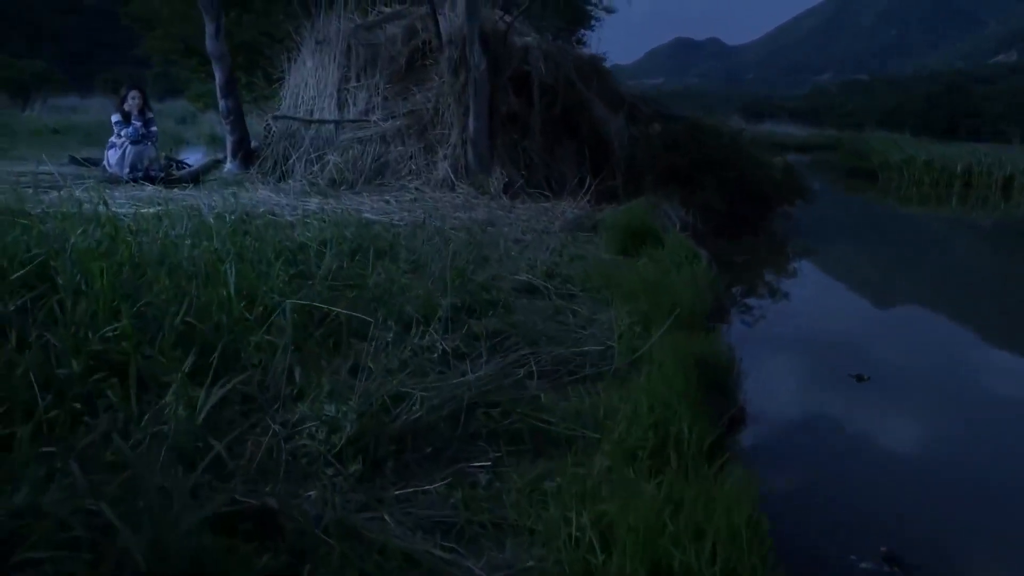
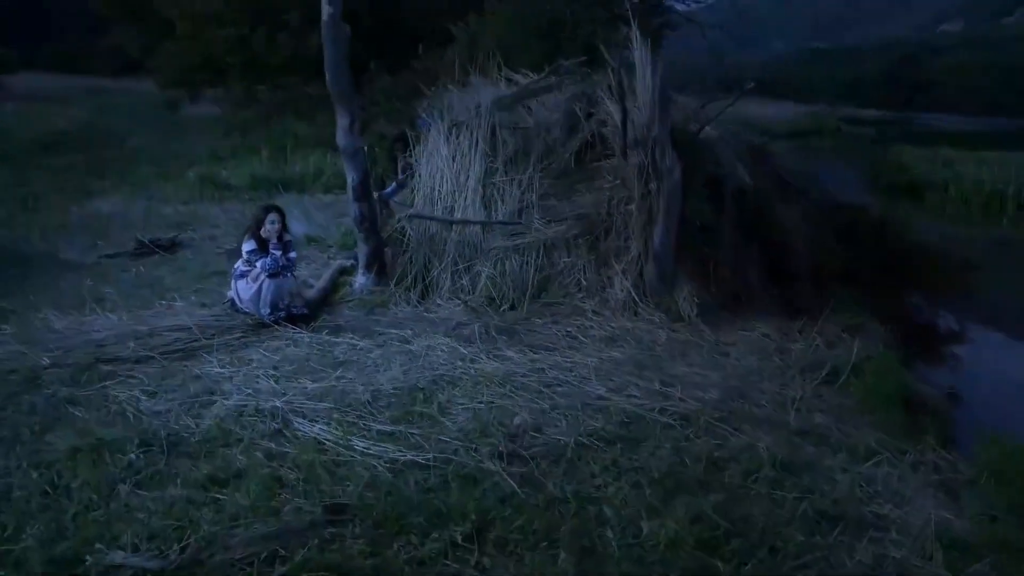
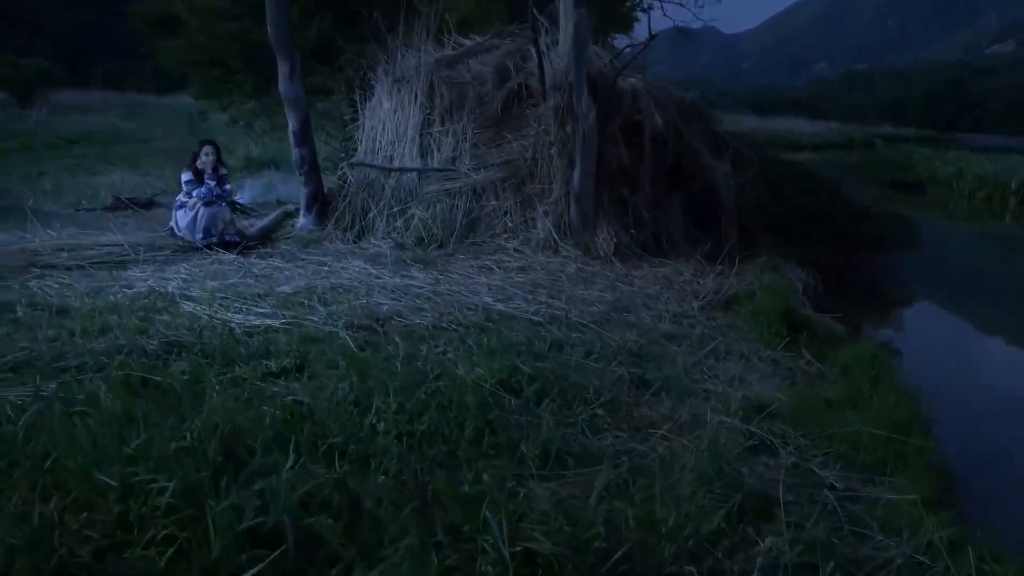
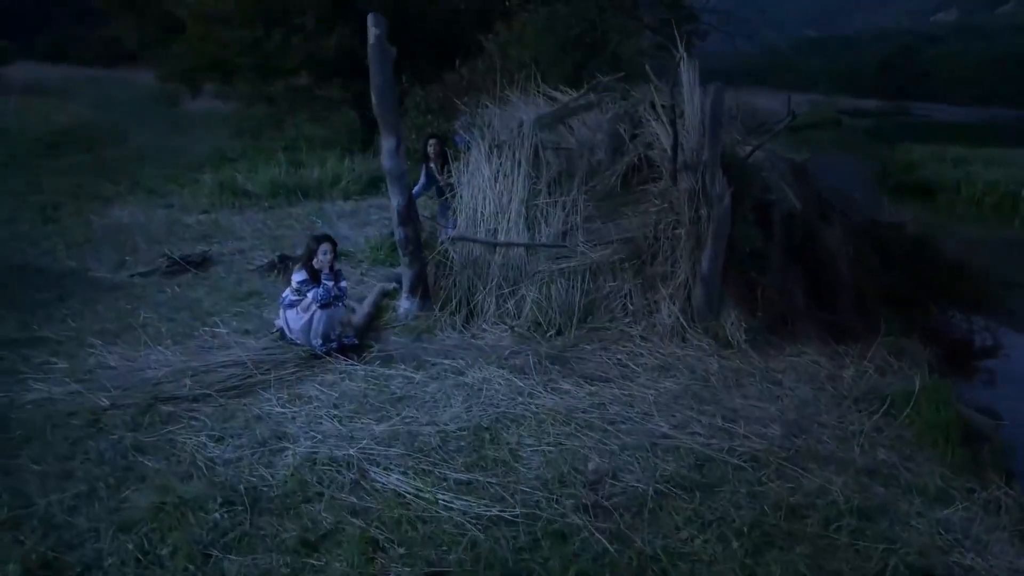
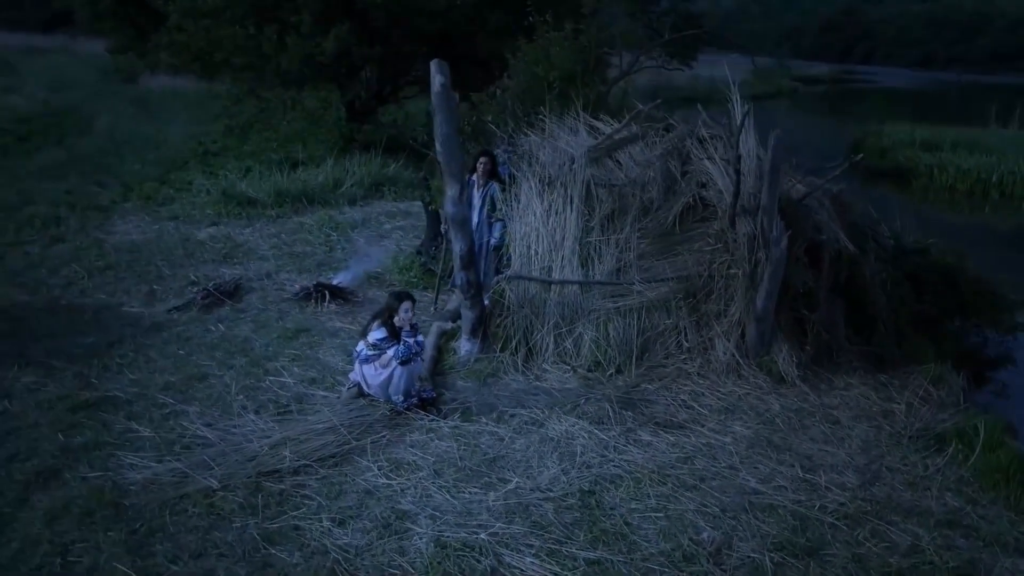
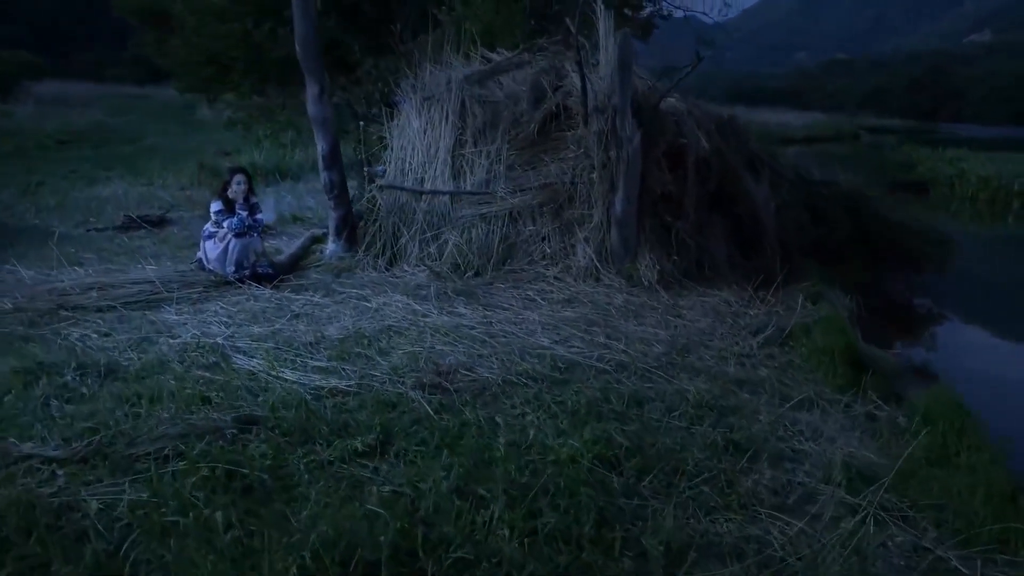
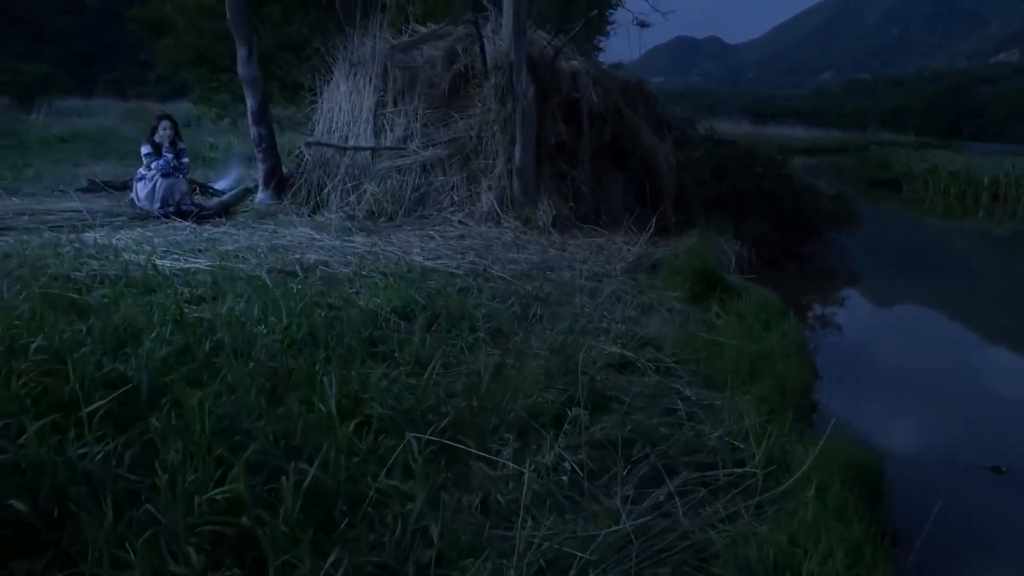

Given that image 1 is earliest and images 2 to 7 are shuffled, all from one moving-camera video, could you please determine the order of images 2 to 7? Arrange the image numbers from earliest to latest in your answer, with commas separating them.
7, 3, 6, 2, 4, 5
